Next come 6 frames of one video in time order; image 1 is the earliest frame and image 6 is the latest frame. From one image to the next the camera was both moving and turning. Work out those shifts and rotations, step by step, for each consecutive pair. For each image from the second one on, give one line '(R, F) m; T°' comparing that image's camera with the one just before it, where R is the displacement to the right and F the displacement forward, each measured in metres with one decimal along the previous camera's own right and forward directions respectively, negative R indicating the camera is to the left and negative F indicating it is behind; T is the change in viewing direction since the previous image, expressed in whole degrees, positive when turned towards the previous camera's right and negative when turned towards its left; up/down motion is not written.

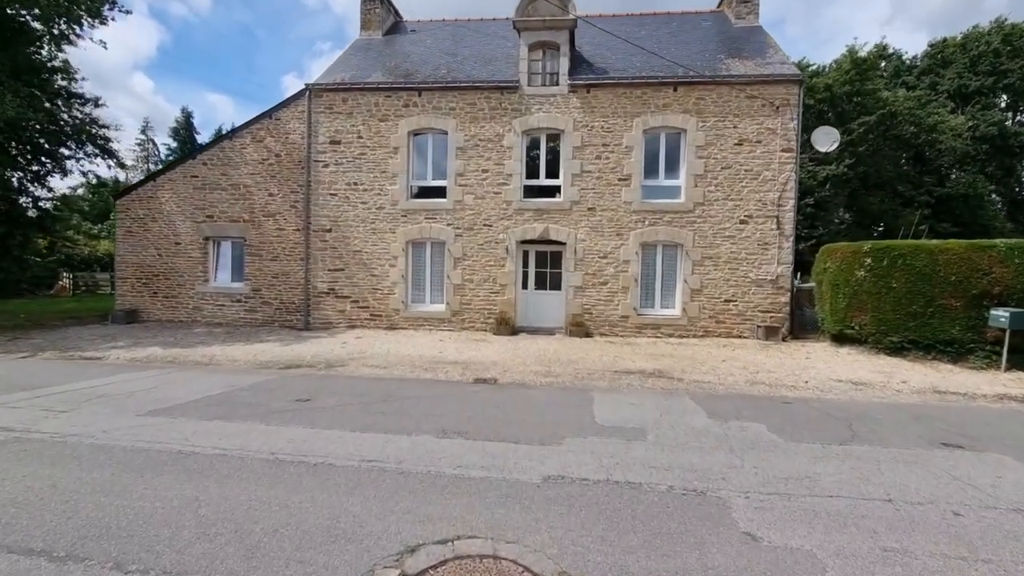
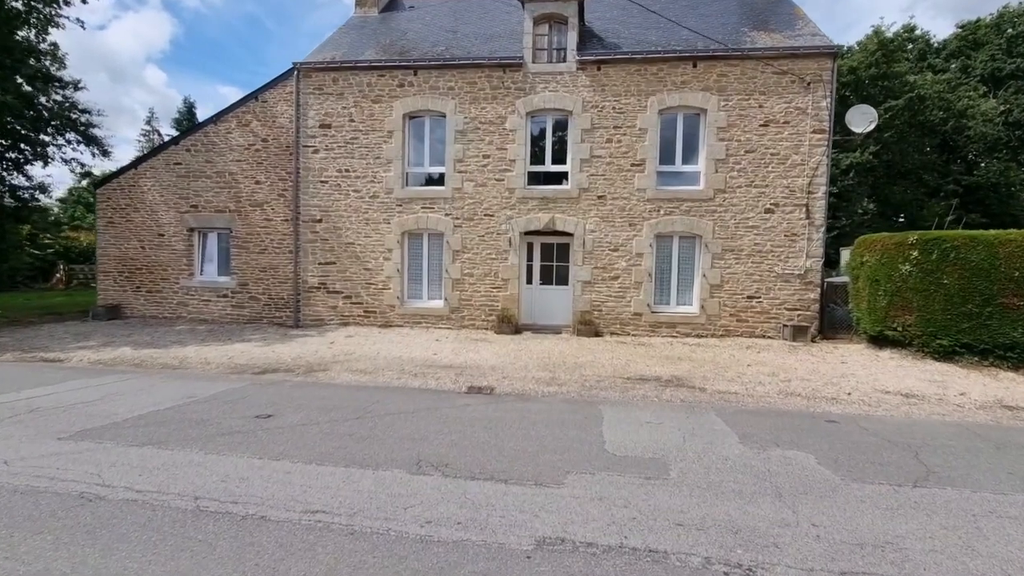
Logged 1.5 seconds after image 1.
(+0.1, +0.9) m; -1°
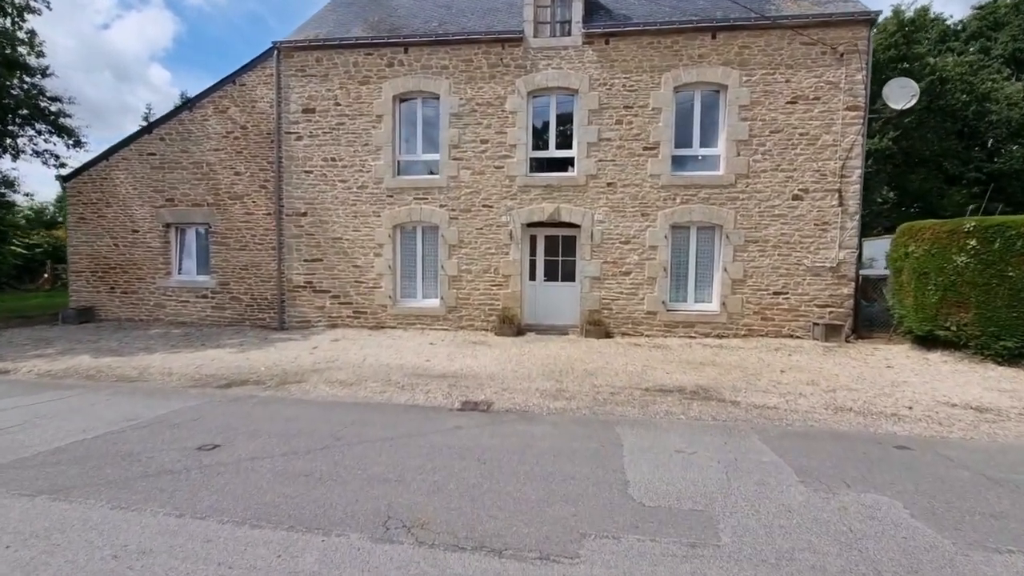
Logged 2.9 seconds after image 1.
(+0.1, +0.9) m; 0°
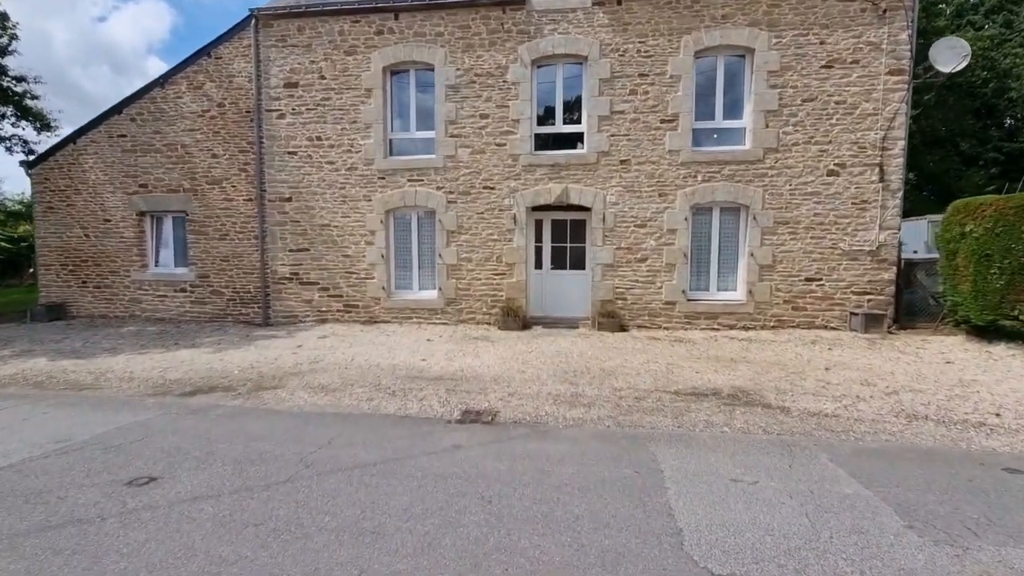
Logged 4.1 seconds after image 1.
(-0.1, +0.9) m; 0°
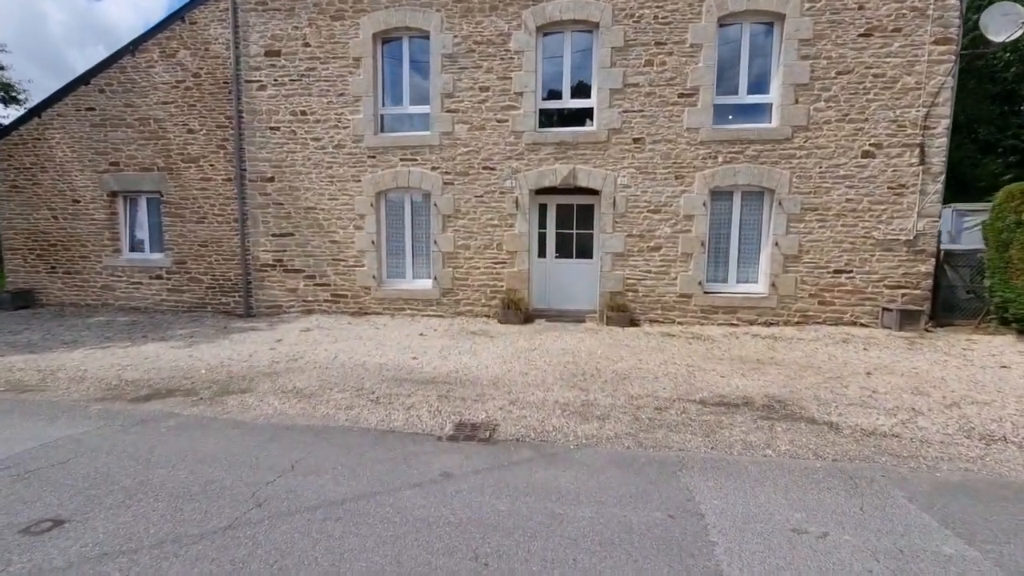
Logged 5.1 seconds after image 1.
(0.0, +0.7) m; 0°
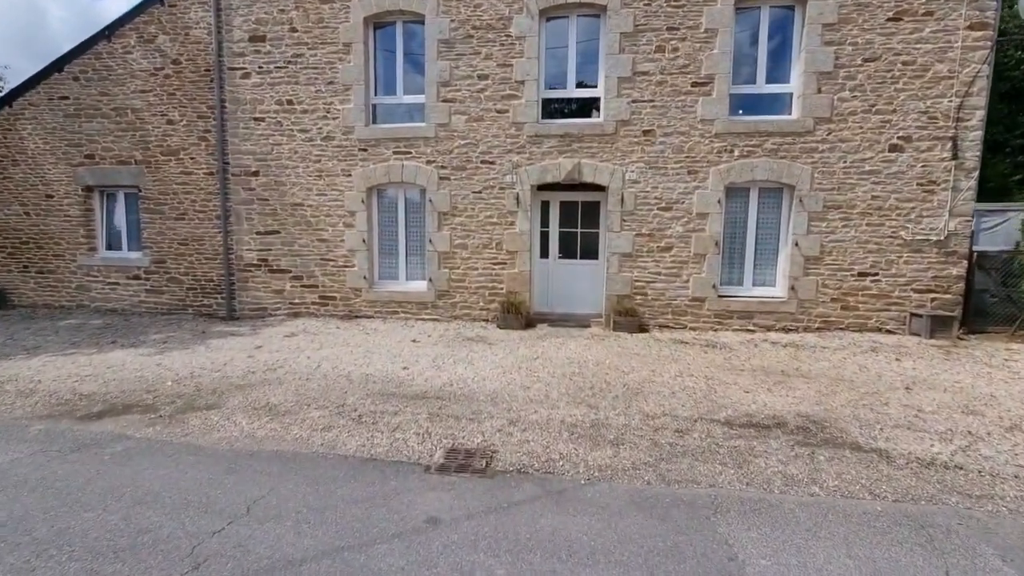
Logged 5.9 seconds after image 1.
(0.0, +0.5) m; 0°
